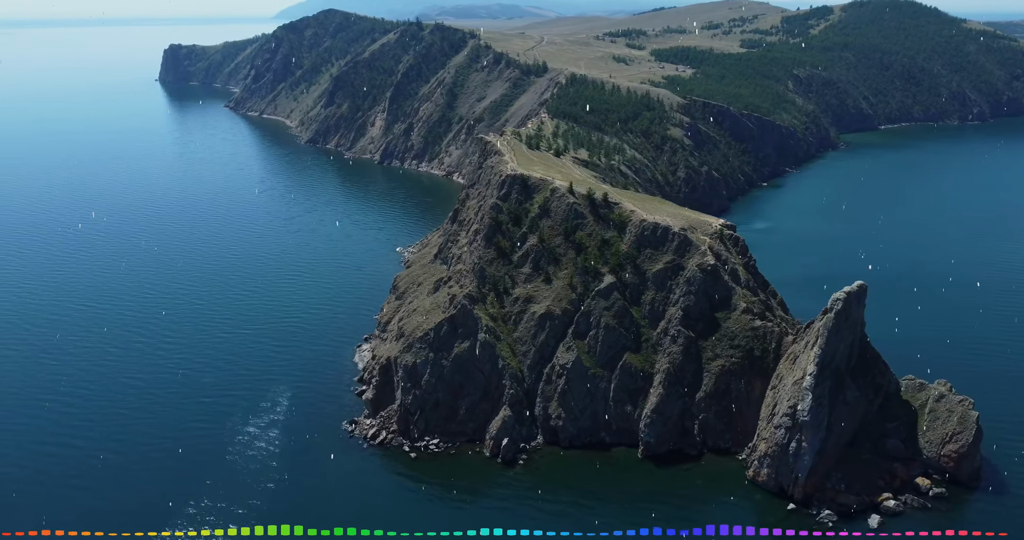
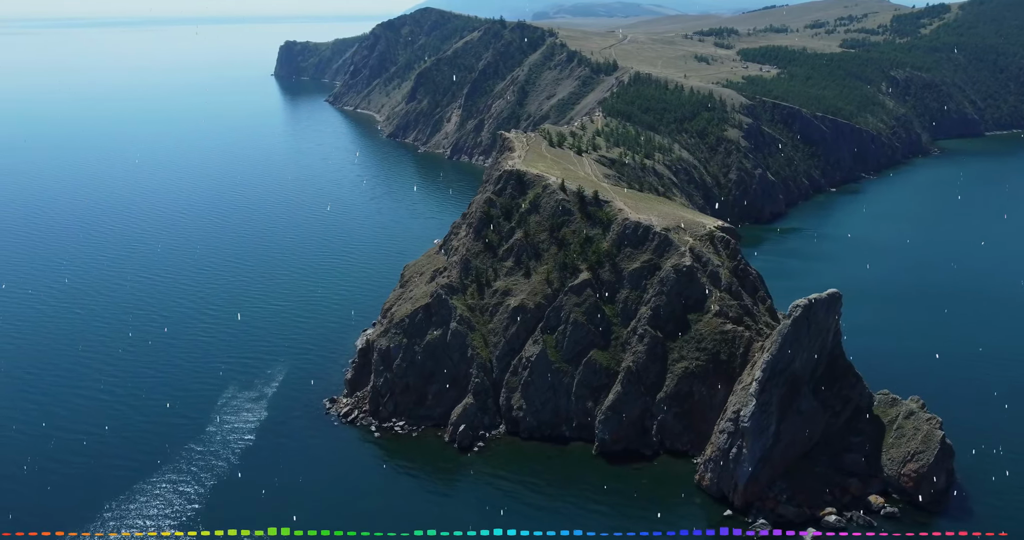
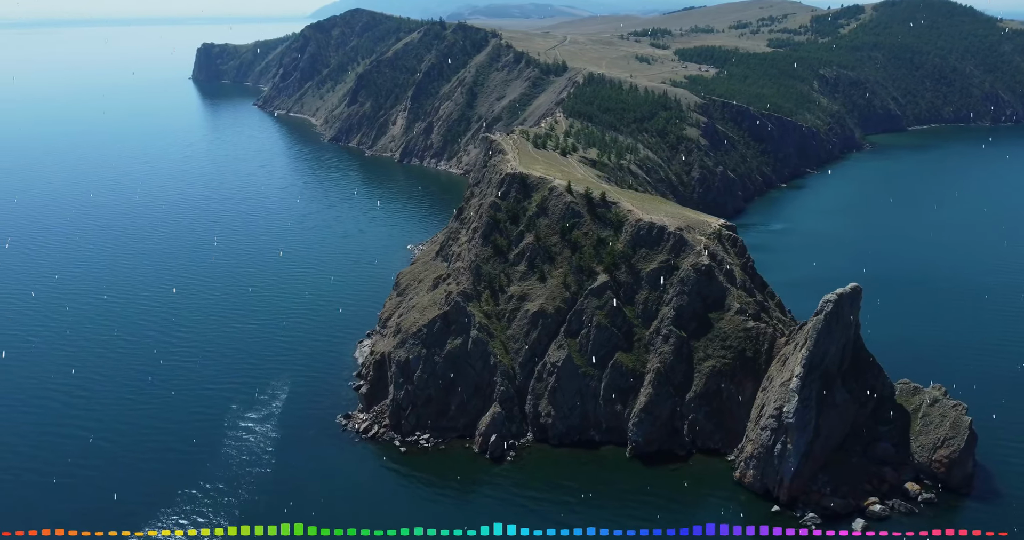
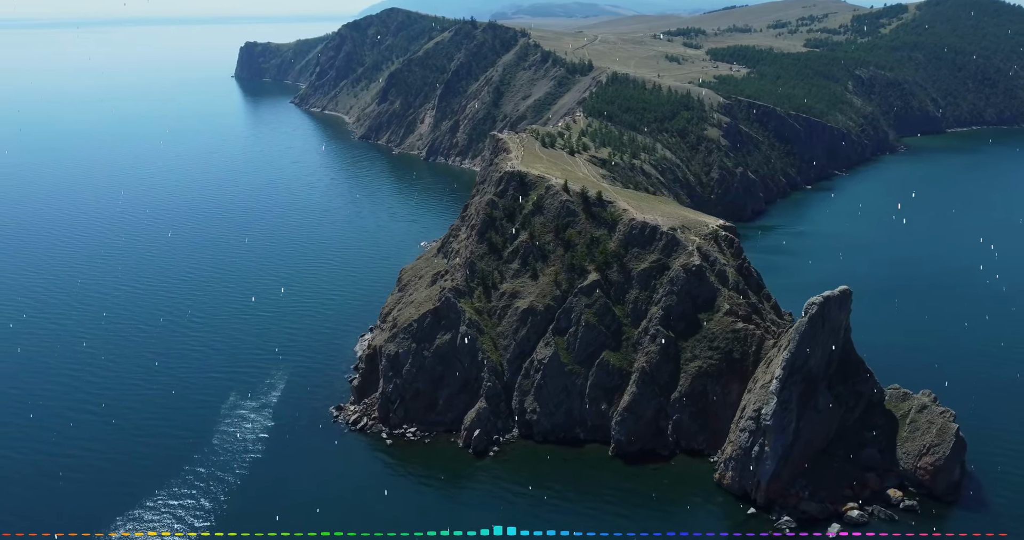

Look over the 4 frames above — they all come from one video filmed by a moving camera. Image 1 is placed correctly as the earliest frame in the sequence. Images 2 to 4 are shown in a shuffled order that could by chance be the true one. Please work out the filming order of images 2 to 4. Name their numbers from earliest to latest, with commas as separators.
3, 4, 2
